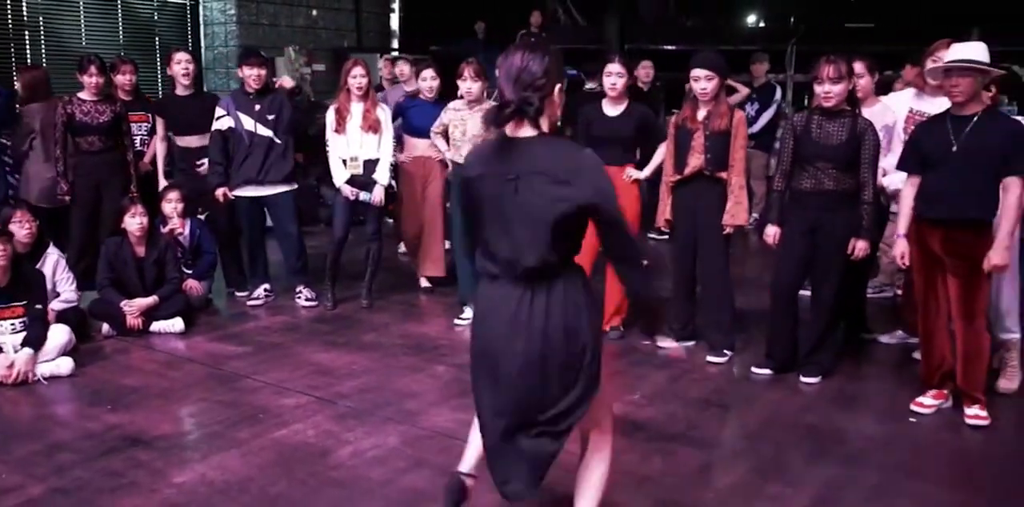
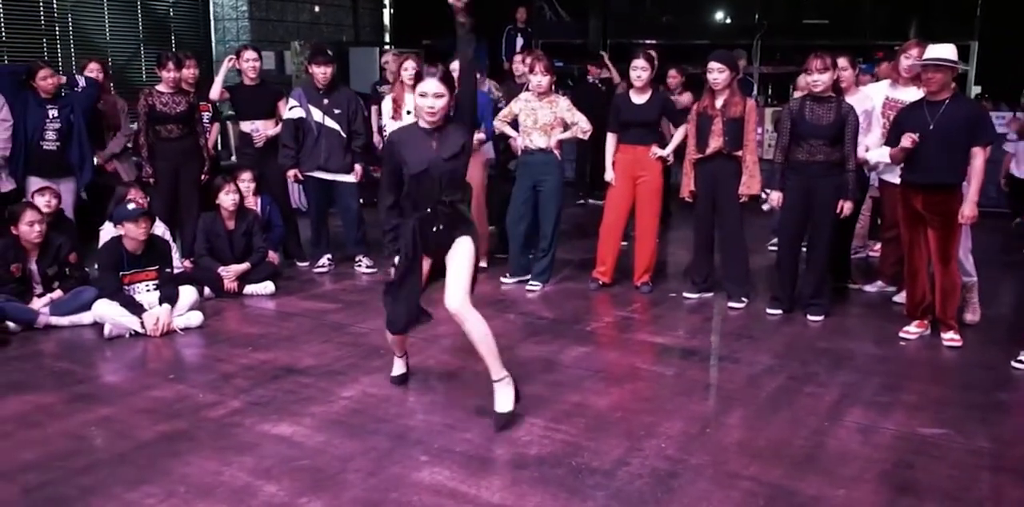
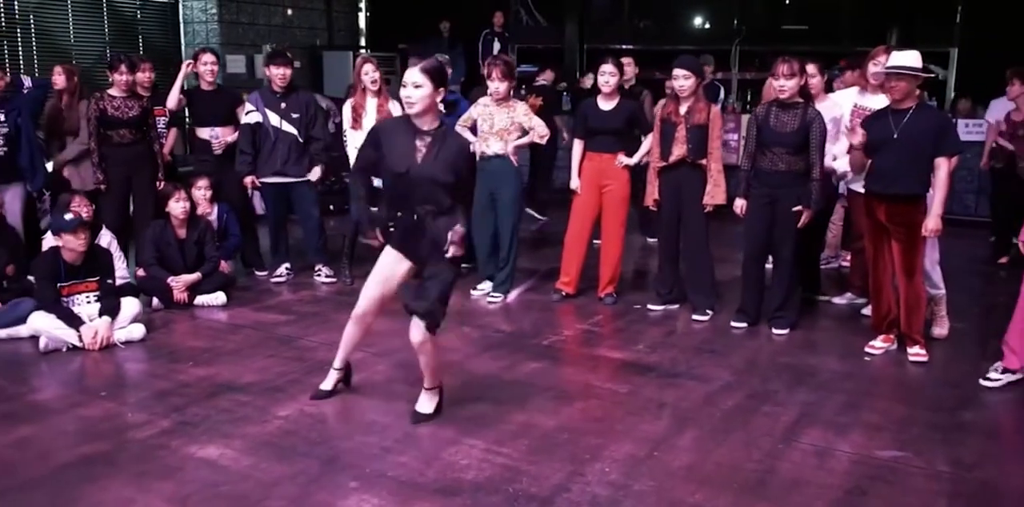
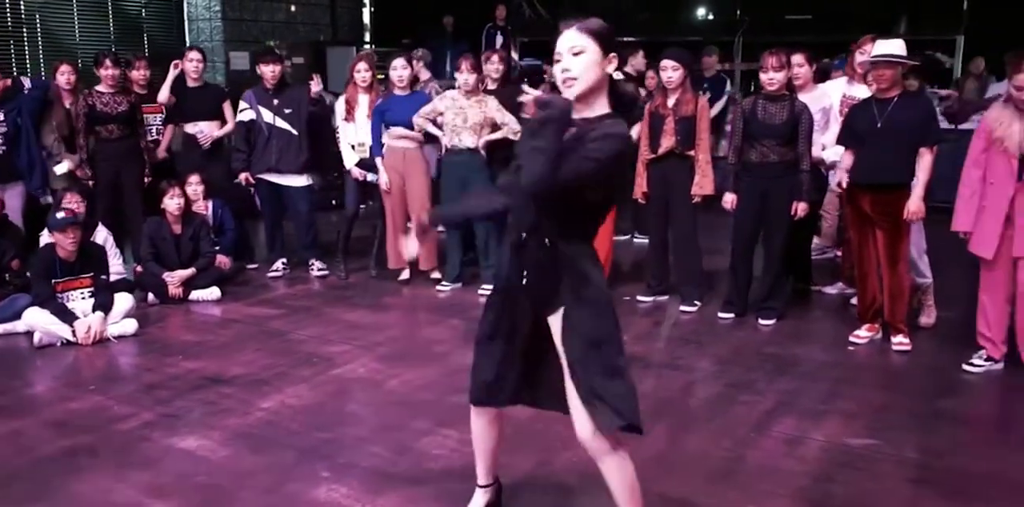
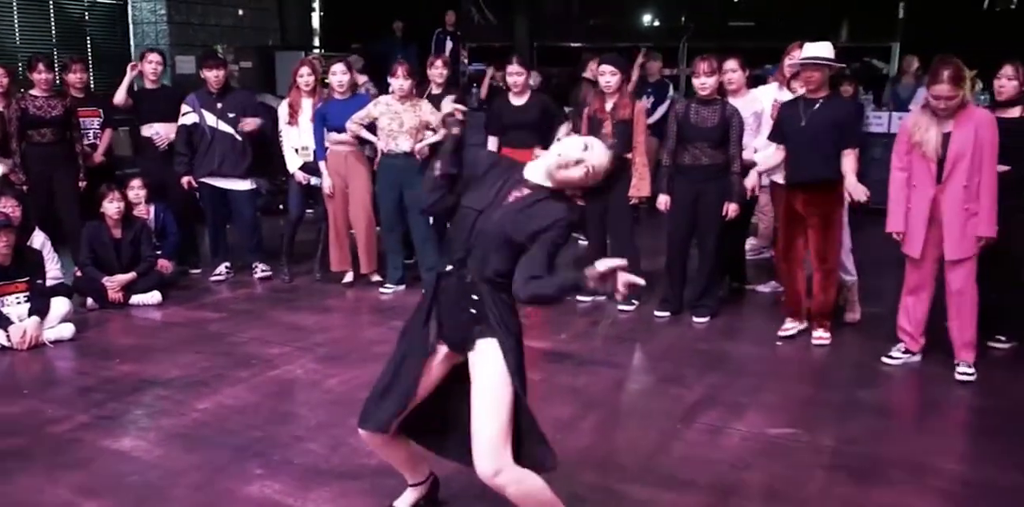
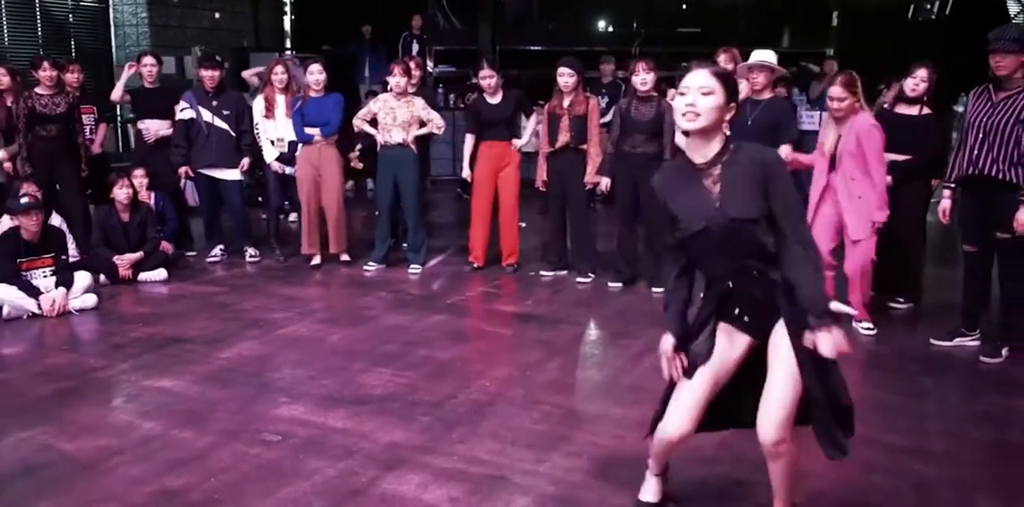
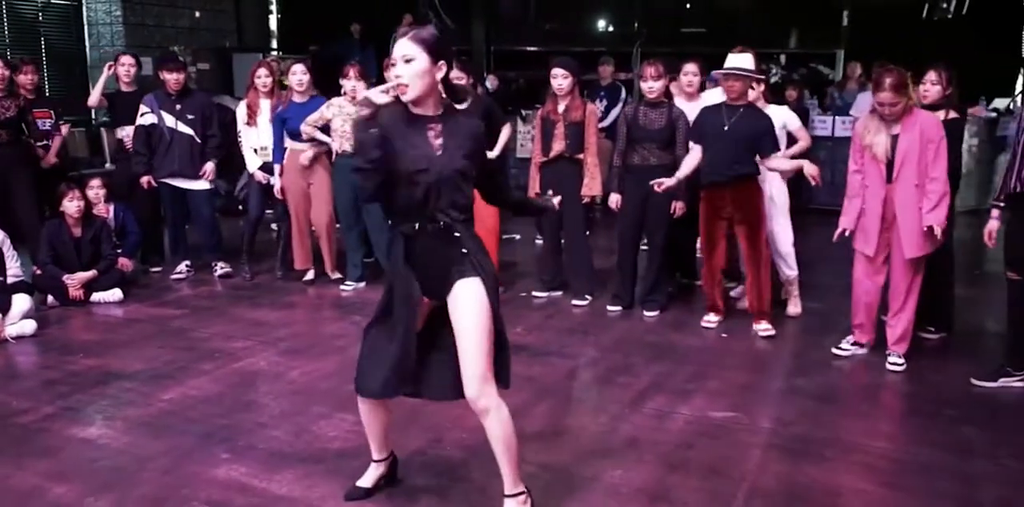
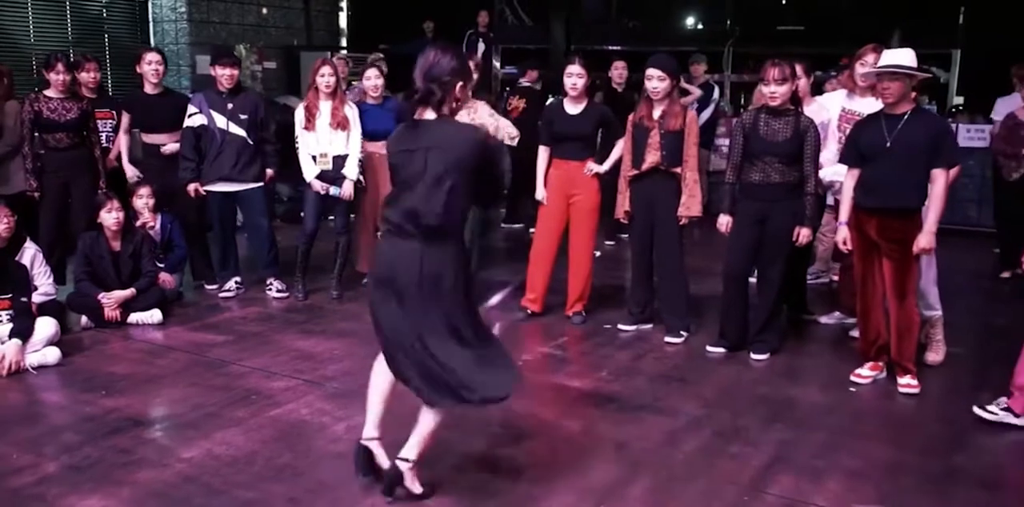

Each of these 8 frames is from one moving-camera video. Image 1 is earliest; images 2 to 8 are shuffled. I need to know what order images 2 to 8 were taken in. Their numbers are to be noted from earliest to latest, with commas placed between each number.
8, 3, 2, 4, 5, 7, 6
